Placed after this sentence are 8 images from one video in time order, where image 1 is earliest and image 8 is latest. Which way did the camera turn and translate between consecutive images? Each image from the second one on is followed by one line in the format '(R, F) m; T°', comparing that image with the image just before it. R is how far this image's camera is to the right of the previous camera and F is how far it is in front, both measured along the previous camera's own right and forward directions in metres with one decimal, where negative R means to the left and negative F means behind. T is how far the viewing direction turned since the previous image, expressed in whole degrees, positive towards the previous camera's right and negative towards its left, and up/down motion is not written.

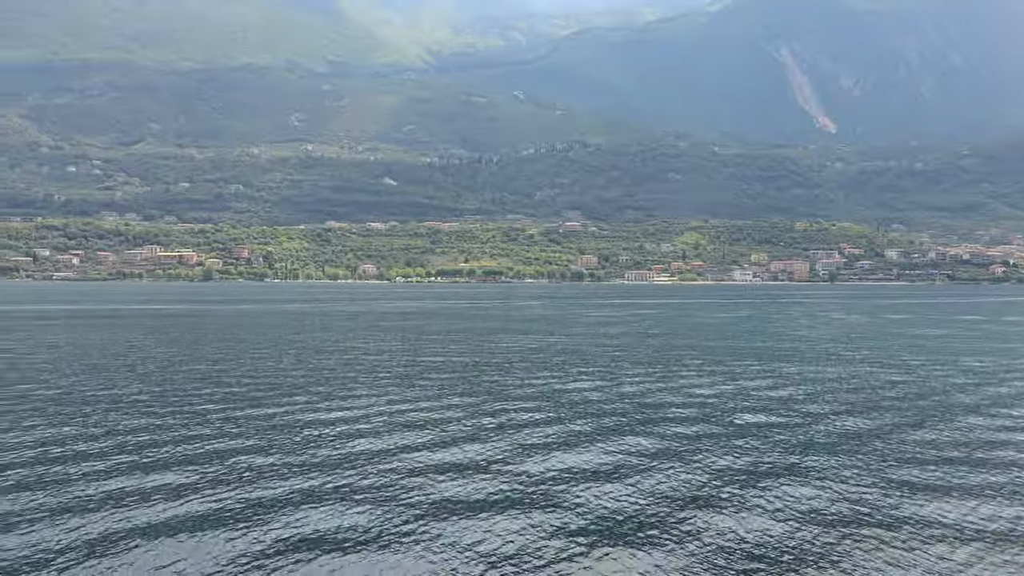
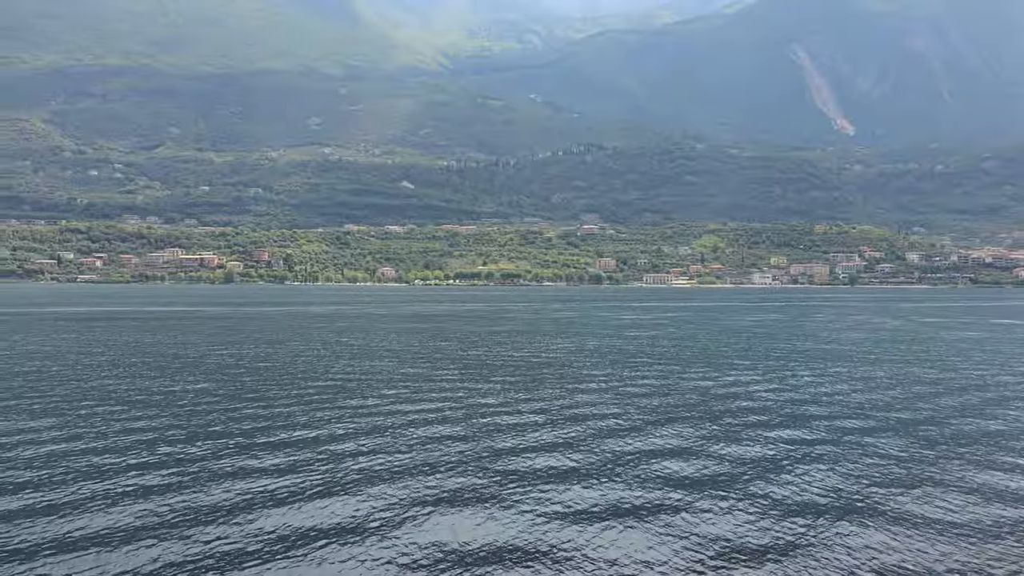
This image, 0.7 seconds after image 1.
(-0.1, +0.1) m; -1°
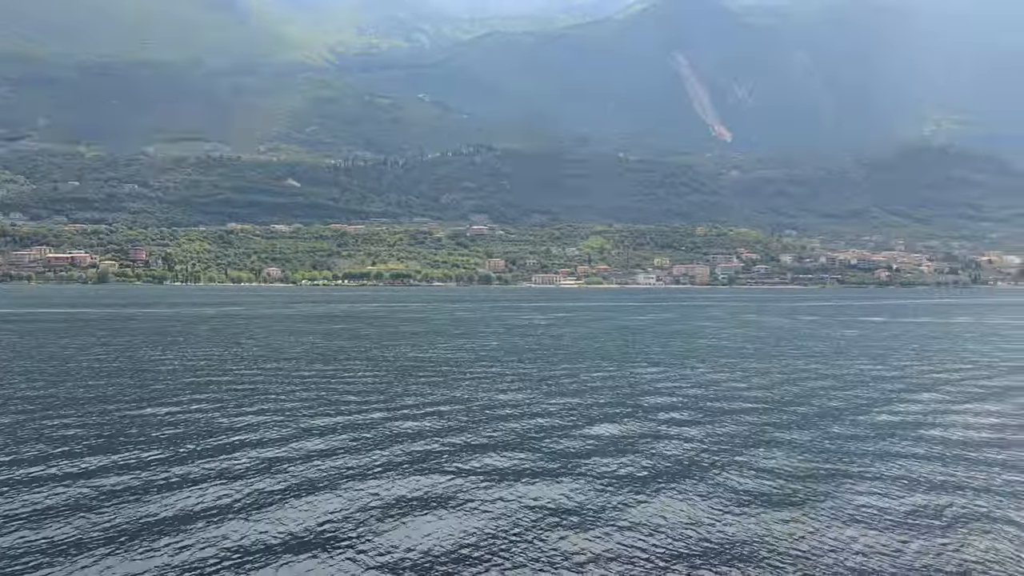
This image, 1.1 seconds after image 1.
(-0.8, +0.1) m; +8°
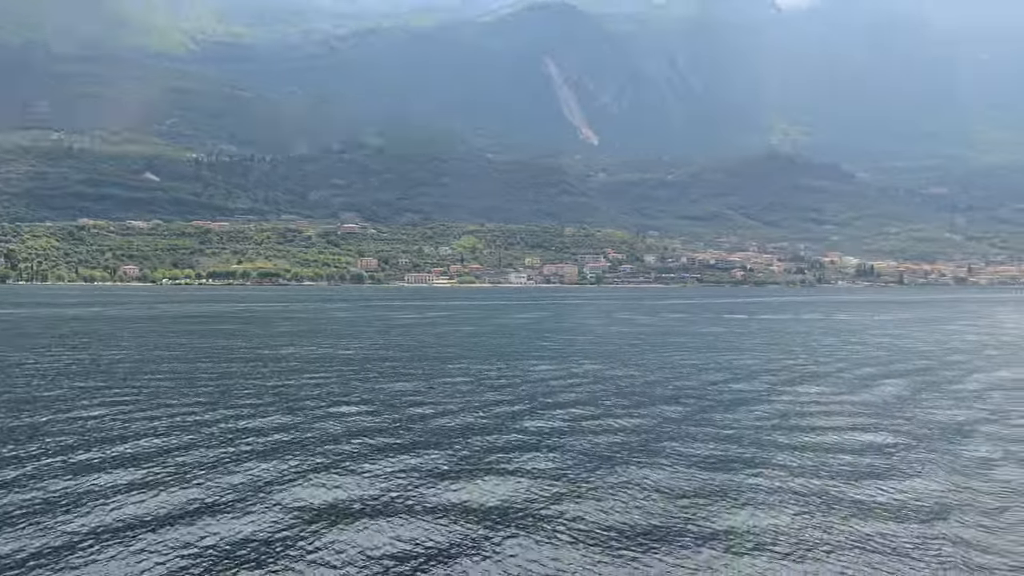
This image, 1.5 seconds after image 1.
(-0.9, -0.7) m; +10°
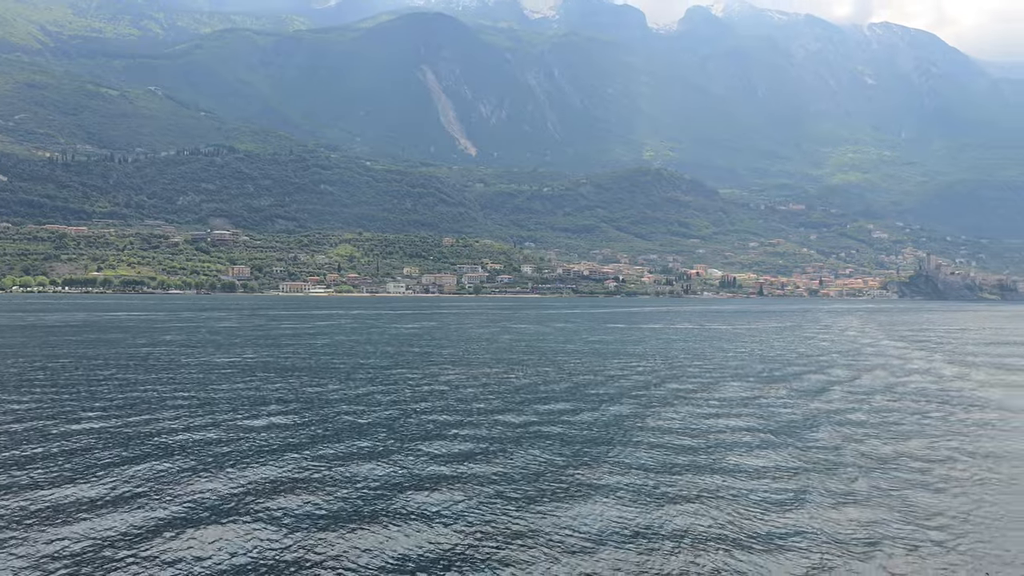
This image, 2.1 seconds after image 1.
(-0.9, -2.0) m; +9°
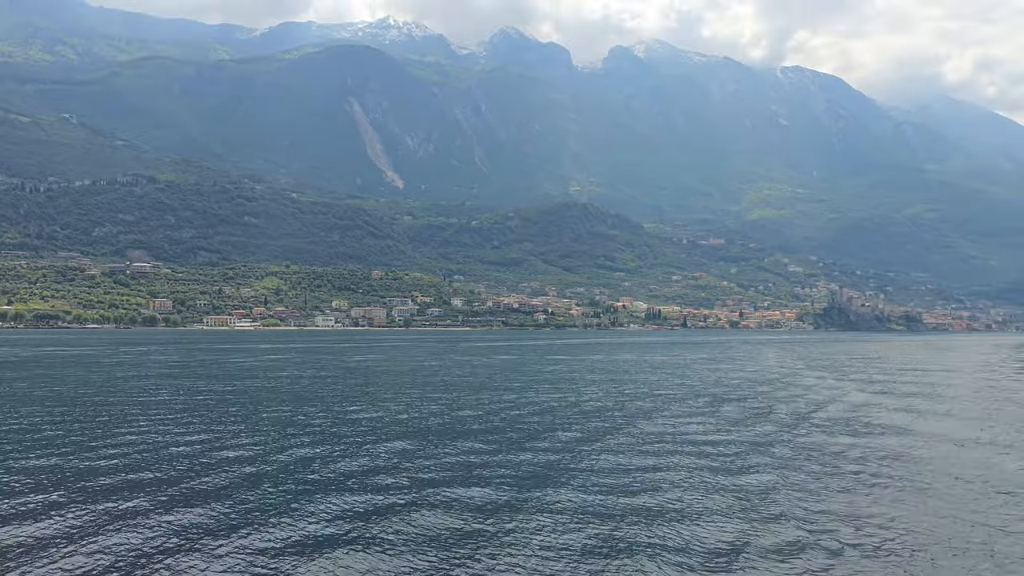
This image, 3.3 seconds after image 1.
(-1.1, -2.0) m; +5°
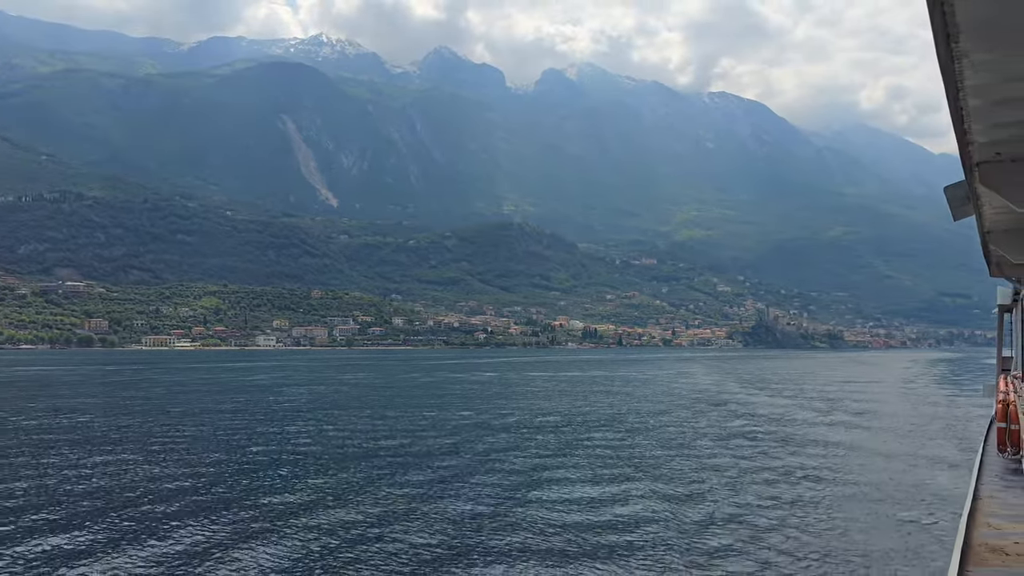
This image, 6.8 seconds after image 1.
(-3.8, -5.2) m; +5°
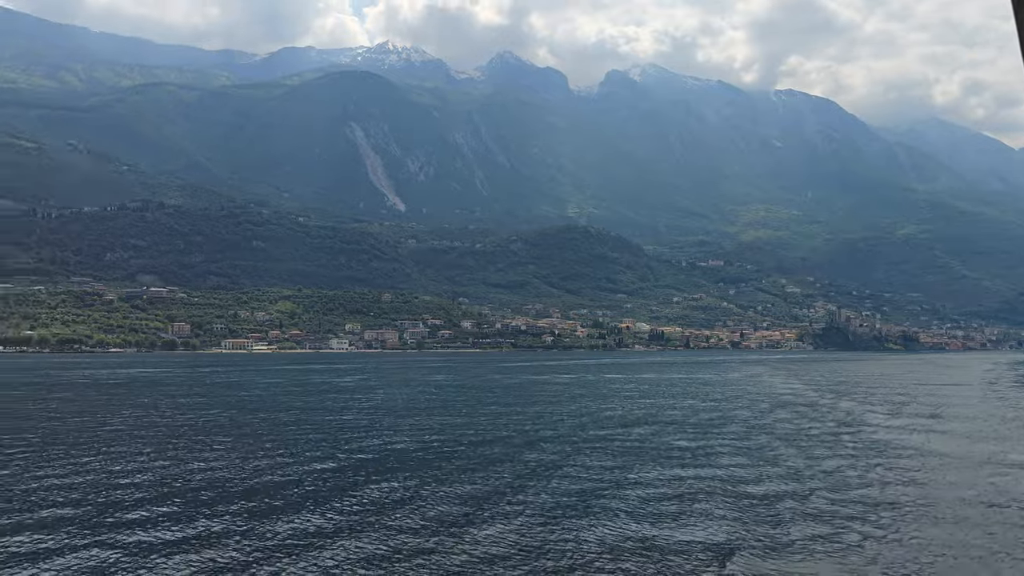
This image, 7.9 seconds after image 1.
(-0.9, -1.5) m; -5°
